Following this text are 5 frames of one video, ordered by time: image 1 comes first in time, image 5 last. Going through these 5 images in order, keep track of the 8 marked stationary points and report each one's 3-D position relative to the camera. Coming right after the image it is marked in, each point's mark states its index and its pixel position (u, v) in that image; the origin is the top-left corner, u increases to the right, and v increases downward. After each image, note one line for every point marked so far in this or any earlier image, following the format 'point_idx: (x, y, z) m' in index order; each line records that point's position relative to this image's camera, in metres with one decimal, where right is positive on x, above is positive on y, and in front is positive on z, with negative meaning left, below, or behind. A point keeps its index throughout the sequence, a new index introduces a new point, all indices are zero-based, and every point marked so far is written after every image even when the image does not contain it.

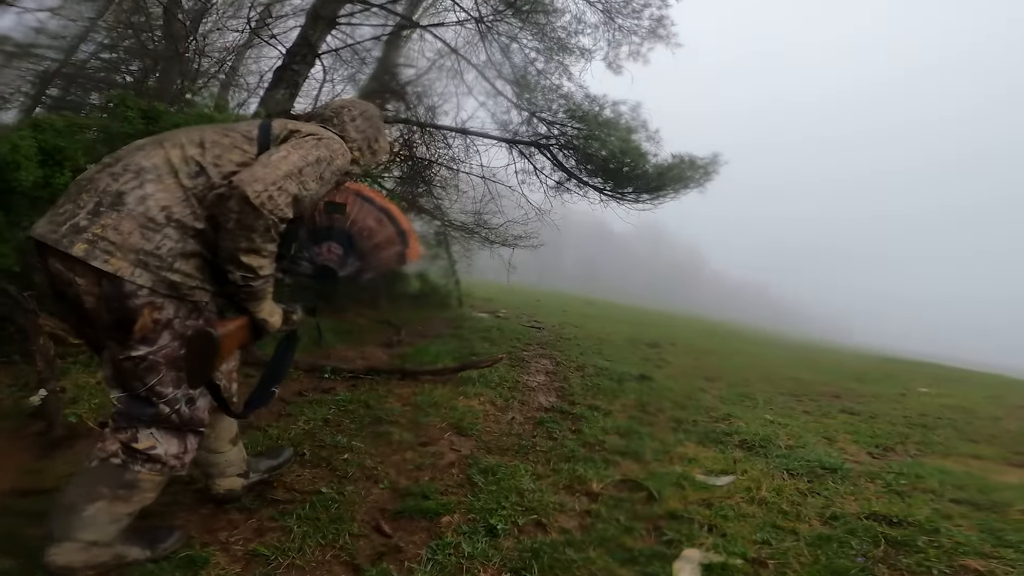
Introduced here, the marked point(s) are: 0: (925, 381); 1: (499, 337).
0: (+6.9, -1.6, +9.3) m
1: (-0.2, -0.8, +8.9) m
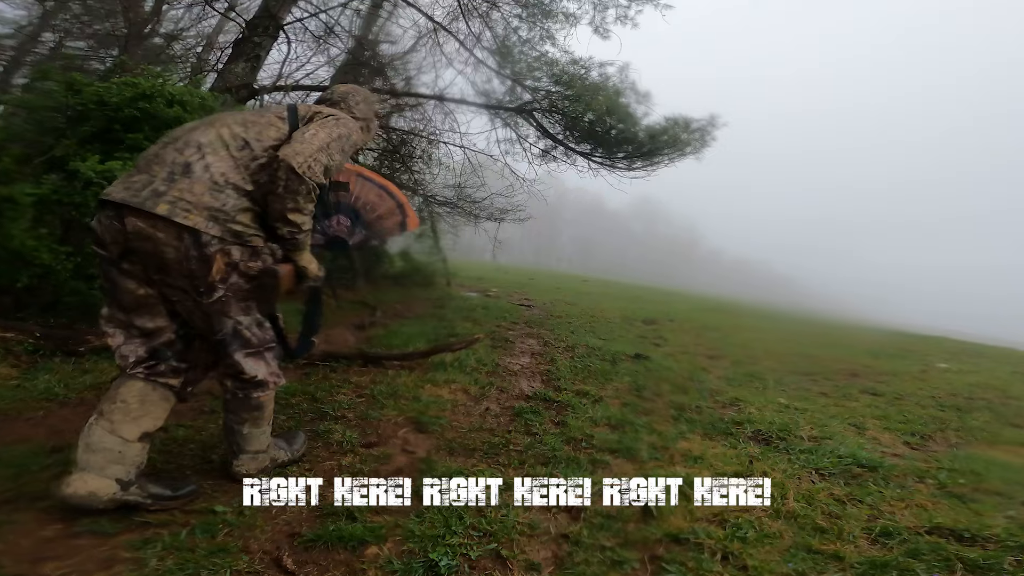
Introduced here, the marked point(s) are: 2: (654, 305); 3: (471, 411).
0: (+6.7, -1.1, +8.5) m
1: (-0.4, -0.4, +8.0) m
2: (+2.3, -0.3, +9.1) m
3: (-0.3, -1.0, +4.5) m
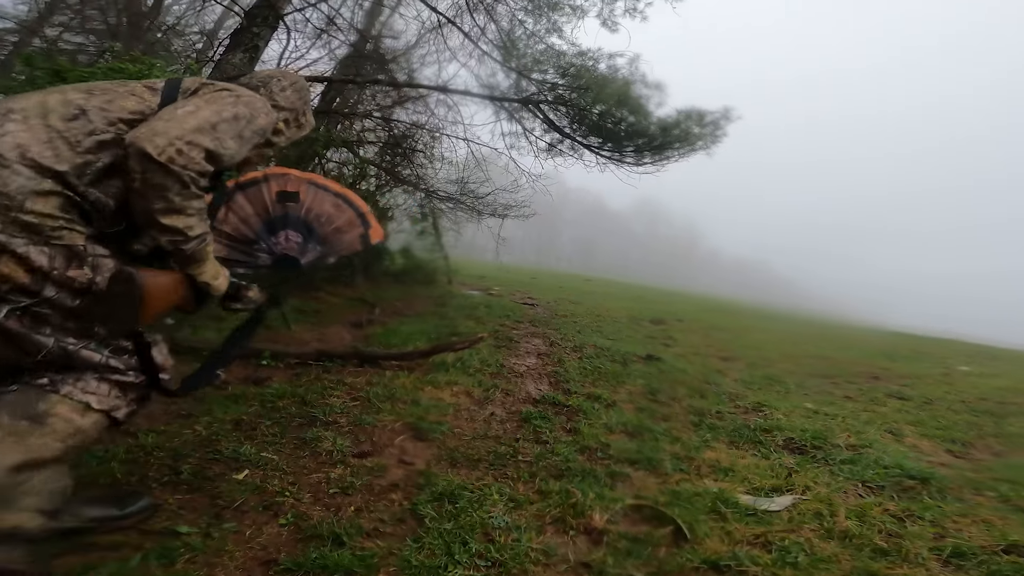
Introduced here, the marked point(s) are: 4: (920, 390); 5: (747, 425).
0: (+6.8, -1.0, +8.1) m
1: (-0.4, -0.4, +7.7) m
2: (+2.4, -0.2, +8.7) m
3: (-0.3, -1.0, +4.2) m
4: (+4.7, -1.2, +6.3) m
5: (+1.8, -1.0, +4.1) m
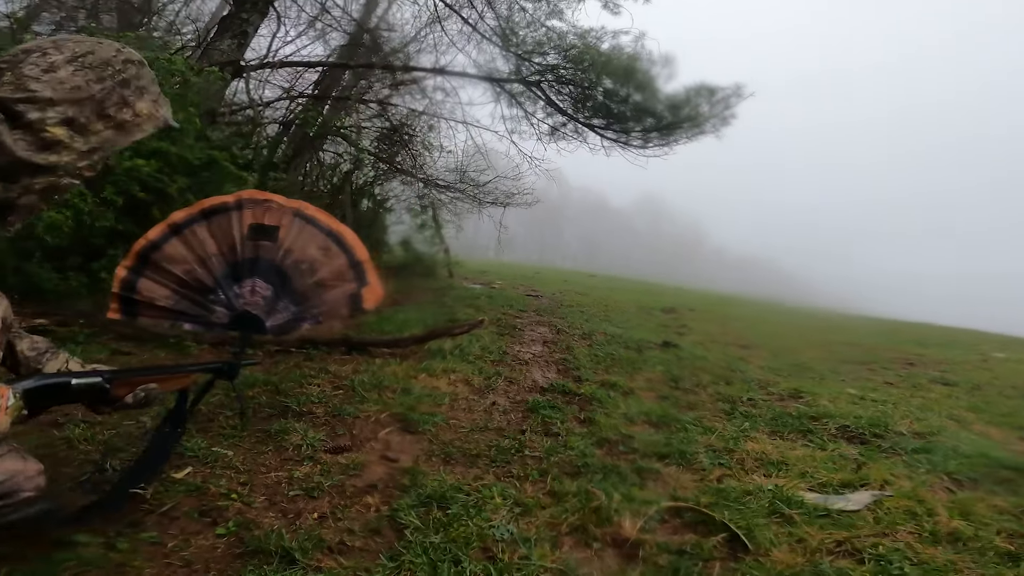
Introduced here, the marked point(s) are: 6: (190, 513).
0: (+6.8, -0.7, +7.5) m
1: (-0.3, -0.2, +7.1) m
2: (+2.5, 0.0, +8.1) m
3: (-0.3, -0.8, +3.6) m
4: (+4.7, -0.9, +5.7) m
5: (+1.8, -0.8, +3.5) m
6: (-1.3, -0.9, +2.2) m
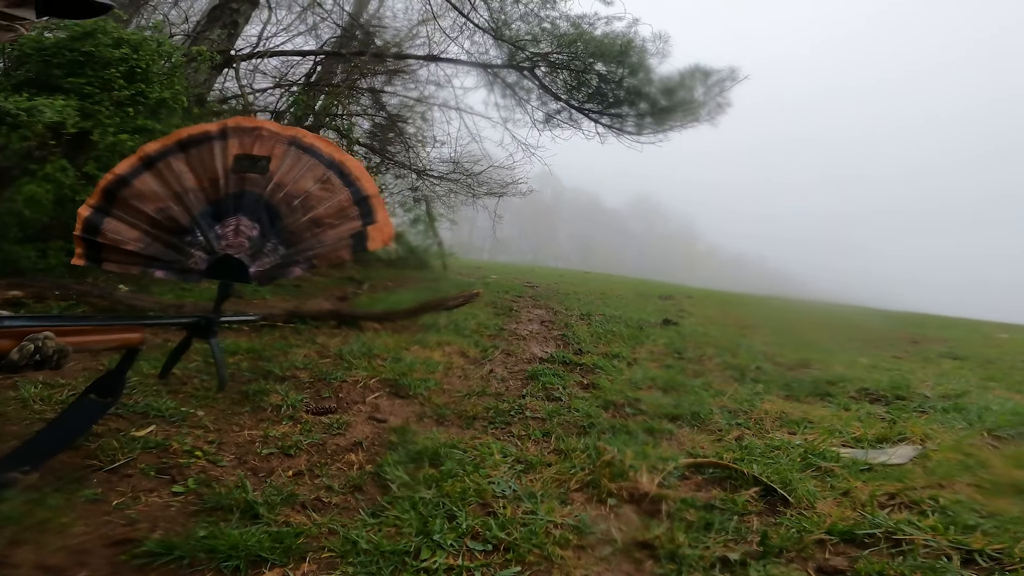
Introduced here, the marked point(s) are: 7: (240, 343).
0: (+6.8, -0.4, +7.4) m
1: (-0.4, +0.1, +6.9) m
2: (+2.4, +0.3, +7.9) m
3: (-0.3, -0.5, +3.4) m
4: (+4.7, -0.6, +5.5) m
5: (+1.8, -0.5, +3.3) m
6: (-1.3, -0.7, +1.9) m
7: (-1.8, -0.4, +3.6) m
